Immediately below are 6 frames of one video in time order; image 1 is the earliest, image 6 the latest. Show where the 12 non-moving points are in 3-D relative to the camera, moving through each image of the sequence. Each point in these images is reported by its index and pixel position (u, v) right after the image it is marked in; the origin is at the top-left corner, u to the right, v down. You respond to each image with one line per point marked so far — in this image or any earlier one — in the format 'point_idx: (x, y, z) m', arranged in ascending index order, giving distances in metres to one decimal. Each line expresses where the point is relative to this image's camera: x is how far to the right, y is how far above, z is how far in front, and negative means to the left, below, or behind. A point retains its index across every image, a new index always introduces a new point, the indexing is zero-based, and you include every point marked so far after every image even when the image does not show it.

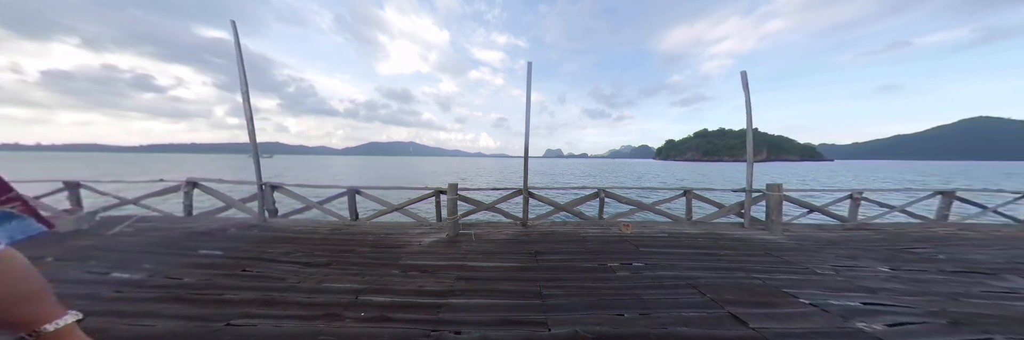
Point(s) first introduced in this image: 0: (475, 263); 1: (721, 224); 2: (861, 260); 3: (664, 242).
0: (-0.5, -1.1, +2.3) m
1: (+4.6, -1.2, +4.1) m
2: (+5.1, -1.4, +2.8) m
3: (+2.5, -1.2, +3.2) m
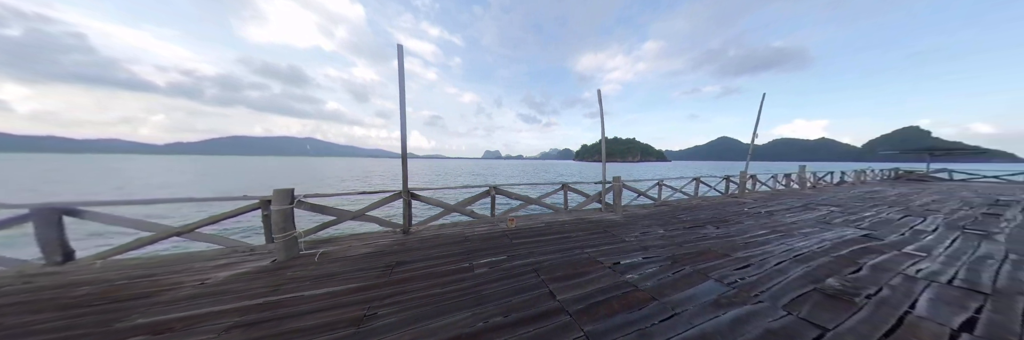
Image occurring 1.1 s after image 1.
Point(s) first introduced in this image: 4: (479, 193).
0: (-2.0, -1.2, +1.7) m
1: (+2.1, -1.1, +5.1) m
2: (+3.1, -1.3, +4.1) m
3: (+0.5, -1.2, +3.6) m
4: (-0.7, -0.5, +4.1) m
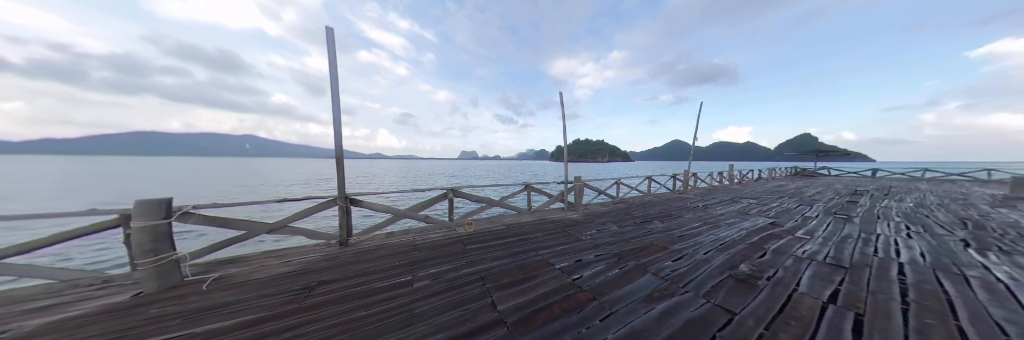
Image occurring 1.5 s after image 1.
0: (-2.6, -1.2, +1.3) m
1: (+1.1, -1.1, +5.2) m
2: (+2.2, -1.3, +4.3) m
3: (-0.3, -1.2, +3.5) m
4: (-1.6, -0.5, +3.8) m
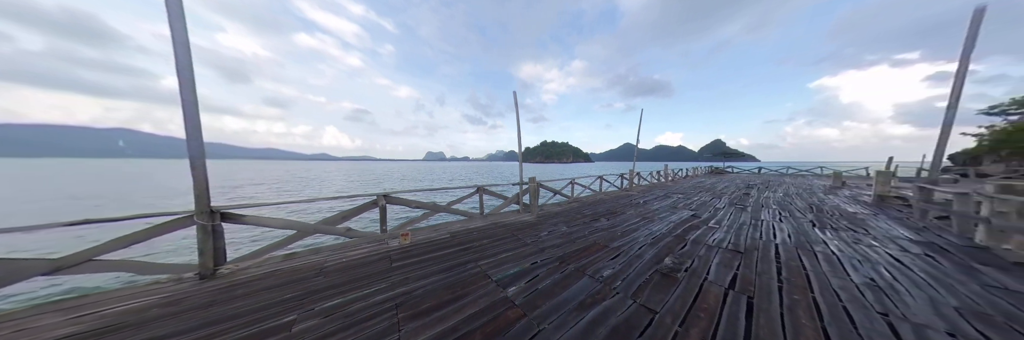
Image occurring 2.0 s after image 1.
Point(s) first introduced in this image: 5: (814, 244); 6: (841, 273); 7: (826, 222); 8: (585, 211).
0: (-3.1, -1.2, +0.6) m
1: (-0.2, -1.2, +5.0) m
2: (+1.1, -1.3, +4.3) m
3: (-1.3, -1.2, +3.1) m
4: (-2.6, -0.6, +3.2) m
5: (+5.7, -1.4, +3.6) m
6: (+4.4, -1.4, +2.5) m
7: (+8.5, -1.4, +5.1) m
8: (+2.3, -1.3, +5.8) m
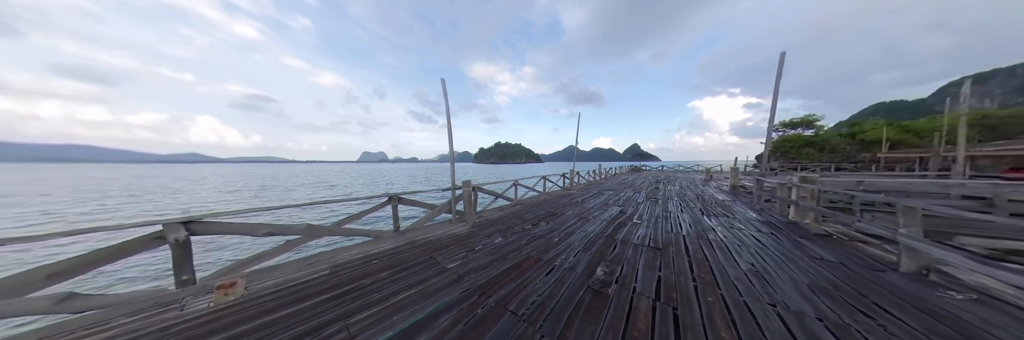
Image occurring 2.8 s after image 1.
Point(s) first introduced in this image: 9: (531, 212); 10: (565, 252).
0: (-3.5, -1.3, -0.9) m
1: (-1.8, -1.2, +4.1) m
2: (-0.4, -1.3, +3.8) m
3: (-2.3, -1.3, +2.0) m
4: (-3.7, -0.7, +1.8) m
5: (+4.3, -1.4, +4.1) m
6: (+3.3, -1.4, +2.8) m
7: (+6.7, -1.4, +6.3) m
8: (+0.4, -1.3, +5.5) m
9: (+0.7, -1.3, +5.9) m
10: (+0.8, -1.3, +3.0) m
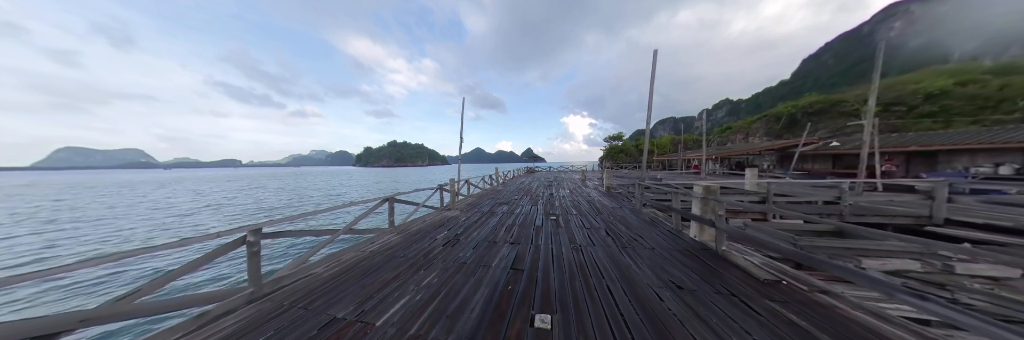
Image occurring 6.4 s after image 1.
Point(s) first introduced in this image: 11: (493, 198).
0: (-3.0, -1.7, -6.4) m
1: (-3.8, -1.6, -1.1) m
2: (-2.4, -1.7, -0.8) m
3: (-3.3, -1.7, -3.3) m
4: (-4.4, -1.1, -4.1) m
5: (+1.6, -1.6, +1.8) m
6: (+1.3, -1.6, +0.1) m
7: (+2.6, -1.6, +4.8) m
8: (-2.5, -1.7, +1.1) m
9: (-2.5, -1.7, +1.6) m
10: (-1.0, -1.6, -0.9) m
11: (-1.0, -1.4, +9.7) m
